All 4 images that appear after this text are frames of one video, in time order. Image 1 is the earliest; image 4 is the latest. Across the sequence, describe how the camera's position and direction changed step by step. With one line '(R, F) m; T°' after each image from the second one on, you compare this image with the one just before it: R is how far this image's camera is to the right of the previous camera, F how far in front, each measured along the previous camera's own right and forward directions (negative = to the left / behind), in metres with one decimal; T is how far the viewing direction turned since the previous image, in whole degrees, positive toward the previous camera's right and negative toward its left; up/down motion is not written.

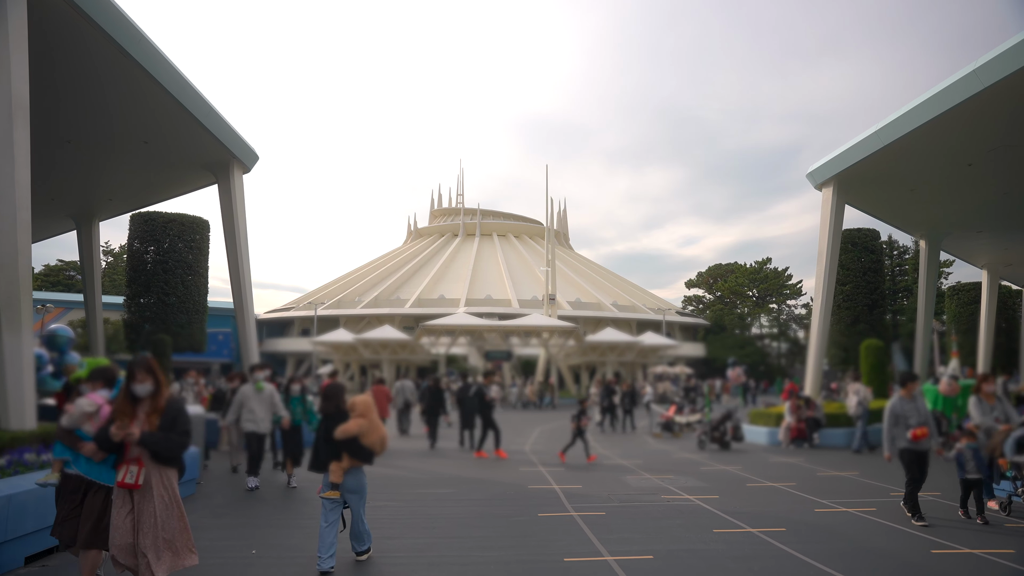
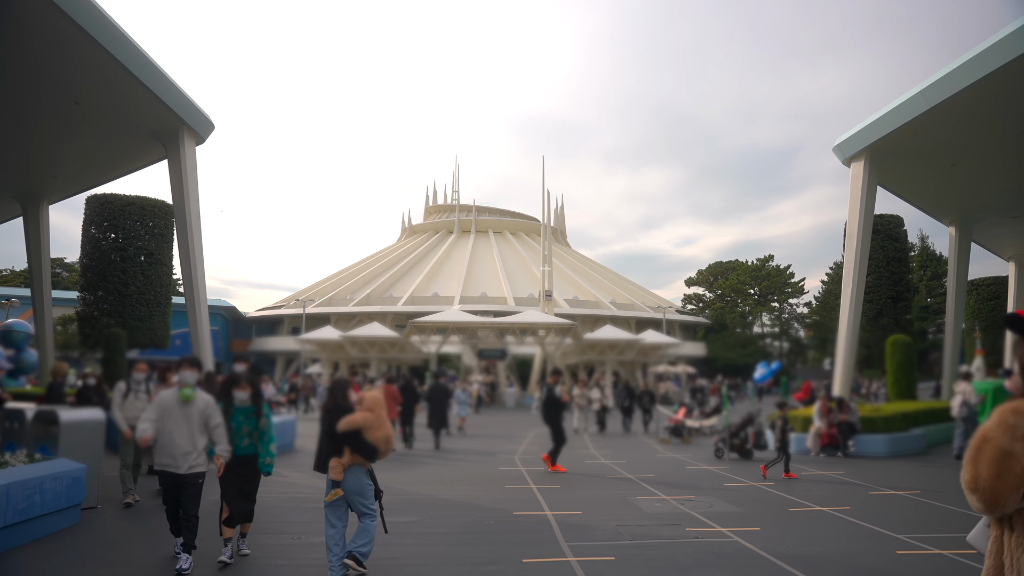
(+0.1, +0.9) m; 0°
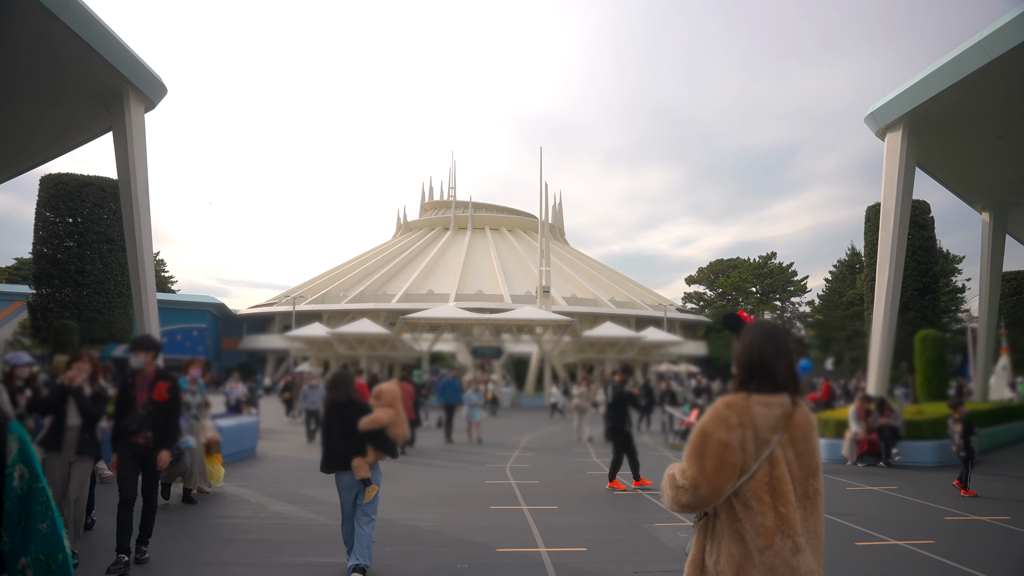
(0.0, +0.8) m; 0°
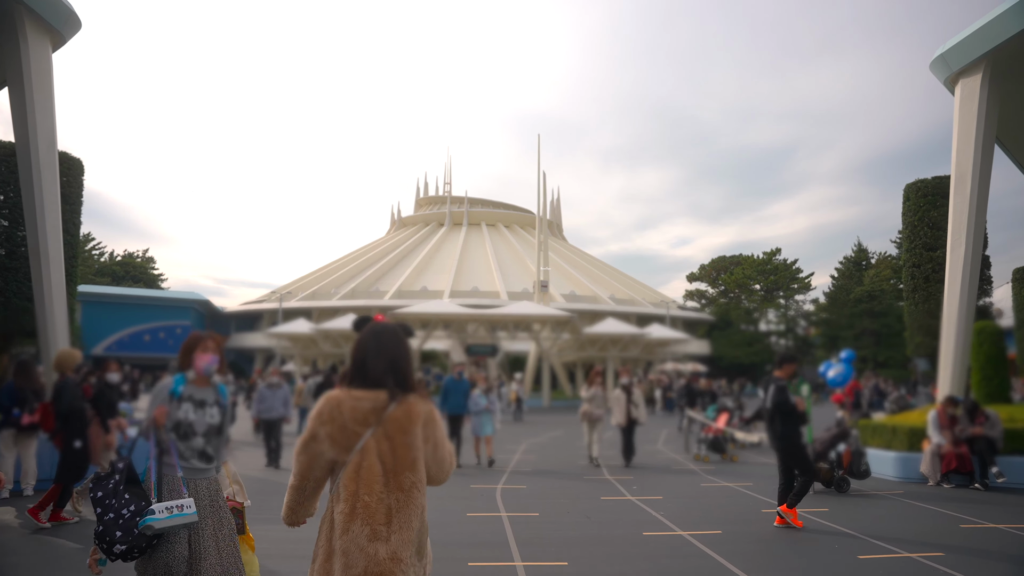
(0.0, +1.1) m; 0°
